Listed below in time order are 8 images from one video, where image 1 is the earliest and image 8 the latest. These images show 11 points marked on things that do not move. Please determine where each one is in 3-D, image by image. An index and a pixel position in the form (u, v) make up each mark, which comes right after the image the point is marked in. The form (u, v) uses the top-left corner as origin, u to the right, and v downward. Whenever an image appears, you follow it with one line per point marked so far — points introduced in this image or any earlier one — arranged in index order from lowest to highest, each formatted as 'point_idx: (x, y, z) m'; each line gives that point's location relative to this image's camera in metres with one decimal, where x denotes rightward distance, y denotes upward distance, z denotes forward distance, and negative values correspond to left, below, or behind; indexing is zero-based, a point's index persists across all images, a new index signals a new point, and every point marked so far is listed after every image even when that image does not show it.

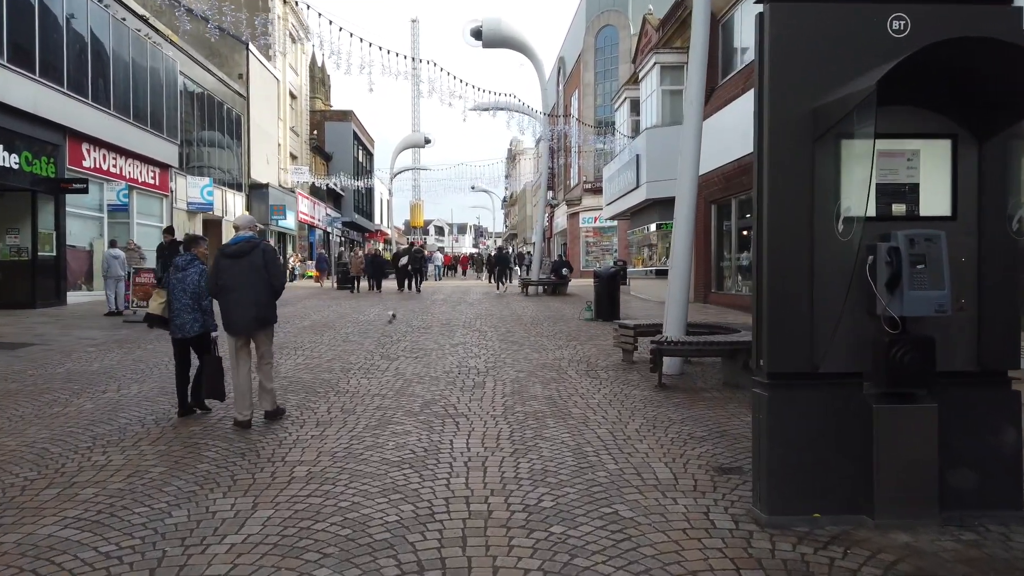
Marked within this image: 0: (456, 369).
0: (-0.7, -1.0, +9.0) m
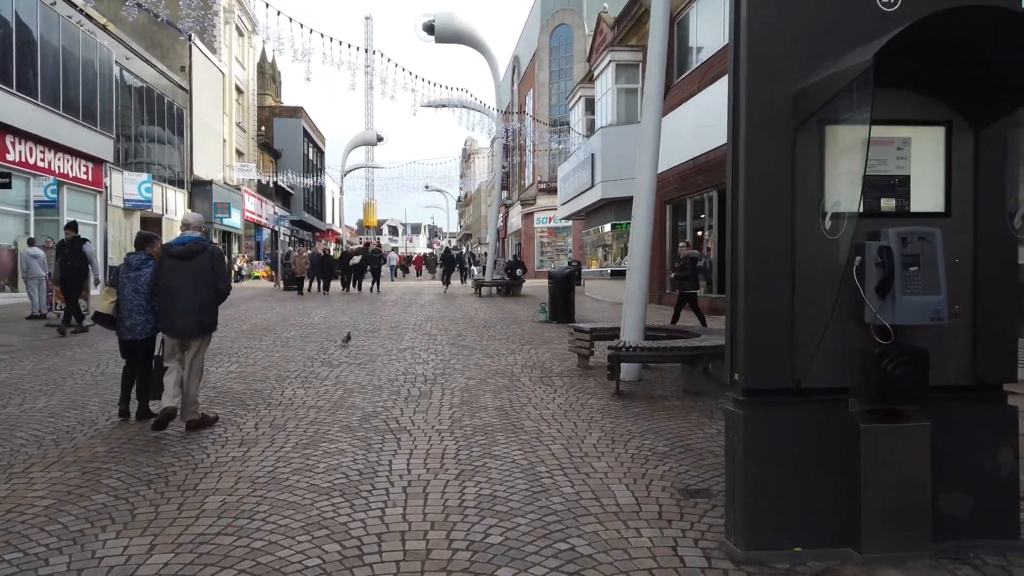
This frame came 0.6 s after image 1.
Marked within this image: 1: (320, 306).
0: (-1.3, -1.0, +8.5) m
1: (-4.9, -0.5, +19.2) m
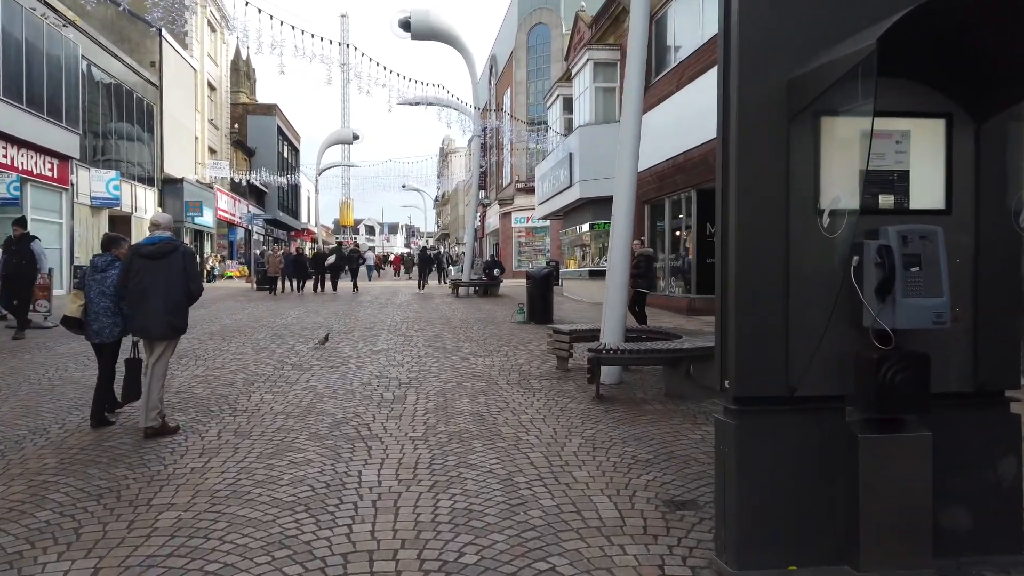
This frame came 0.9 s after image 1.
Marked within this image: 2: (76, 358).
0: (-1.5, -1.0, +8.2) m
1: (-5.5, -0.5, +18.8) m
2: (-5.8, -0.9, +10.0) m
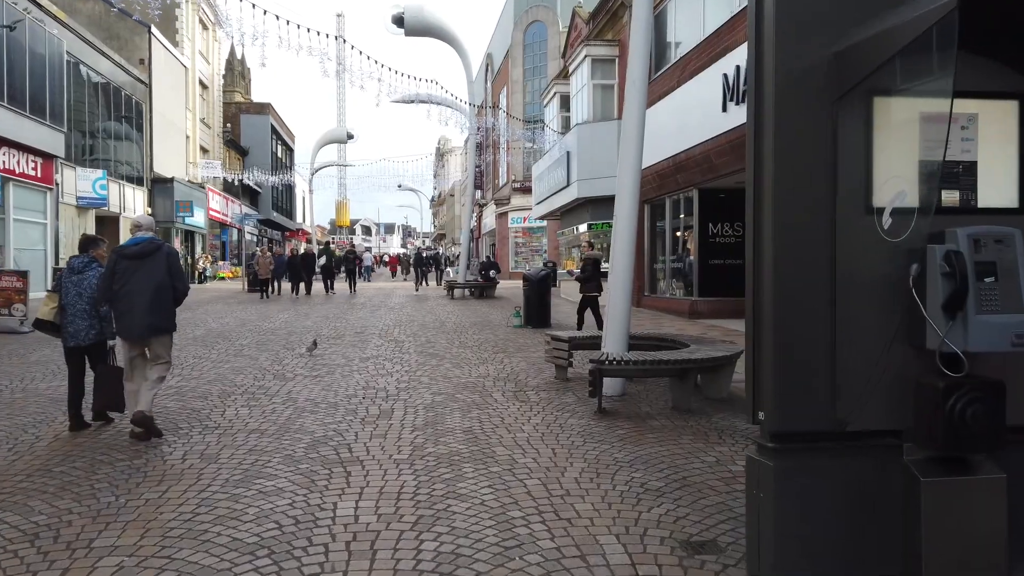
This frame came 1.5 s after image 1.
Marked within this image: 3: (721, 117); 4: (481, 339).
0: (-1.6, -1.1, +7.6) m
1: (-5.6, -0.5, +18.2) m
2: (-5.8, -1.0, +9.4) m
3: (+3.9, +3.2, +14.0) m
4: (-0.5, -0.8, +12.4) m
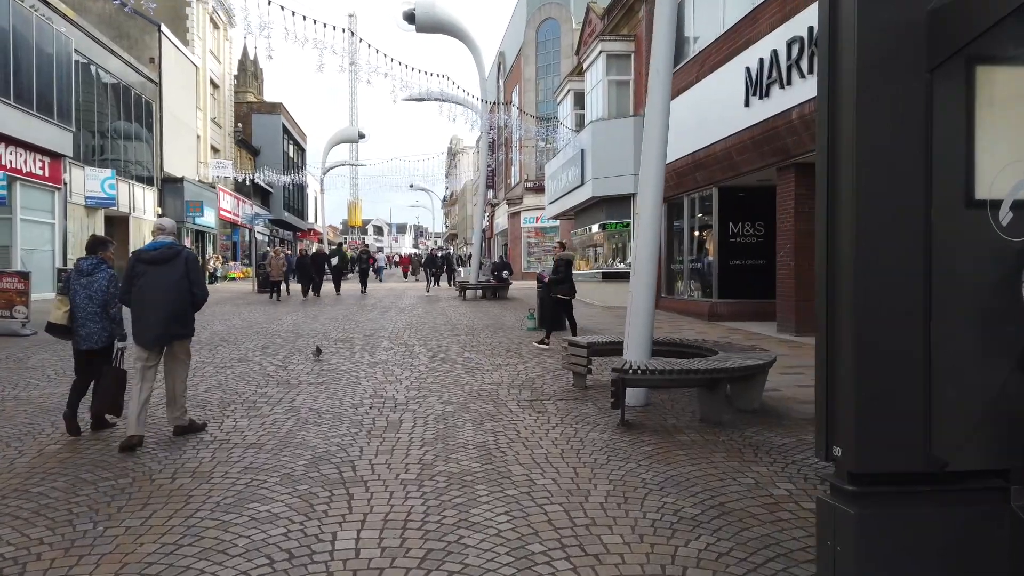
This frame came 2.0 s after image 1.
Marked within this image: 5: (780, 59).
0: (-1.4, -1.1, +7.2) m
1: (-5.3, -0.6, +17.9) m
2: (-5.7, -1.0, +9.0) m
3: (+4.2, +3.2, +13.5) m
4: (-0.3, -0.9, +11.9) m
5: (+4.3, +3.7, +12.1) m
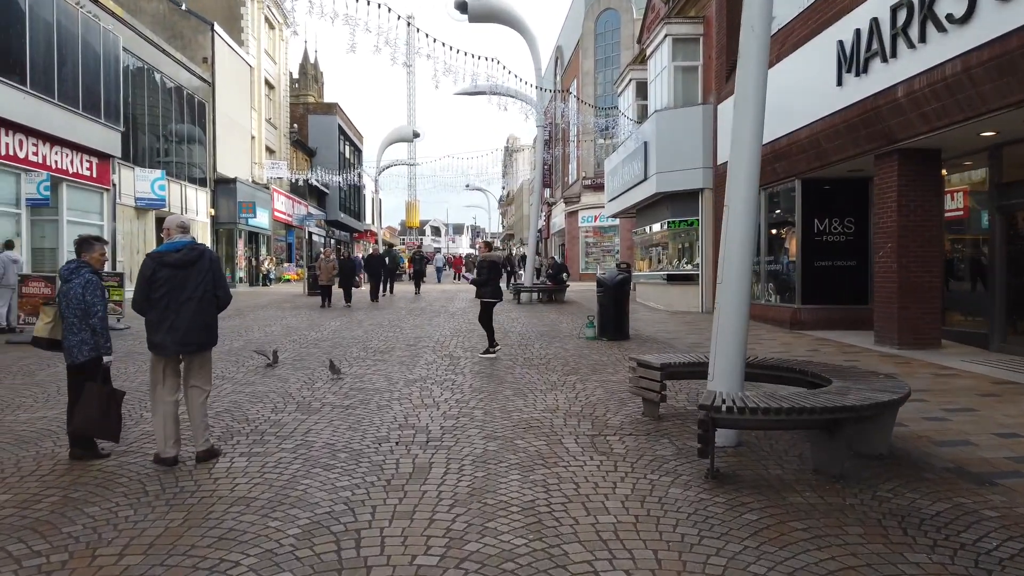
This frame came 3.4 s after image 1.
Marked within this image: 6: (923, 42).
0: (-1.0, -1.2, +6.0) m
1: (-4.0, -0.6, +16.9) m
2: (-5.0, -1.1, +8.1) m
3: (+5.1, +3.1, +11.8) m
4: (+0.5, -1.0, +10.6) m
5: (+5.1, +3.6, +10.4) m
6: (+5.2, +3.1, +9.6) m
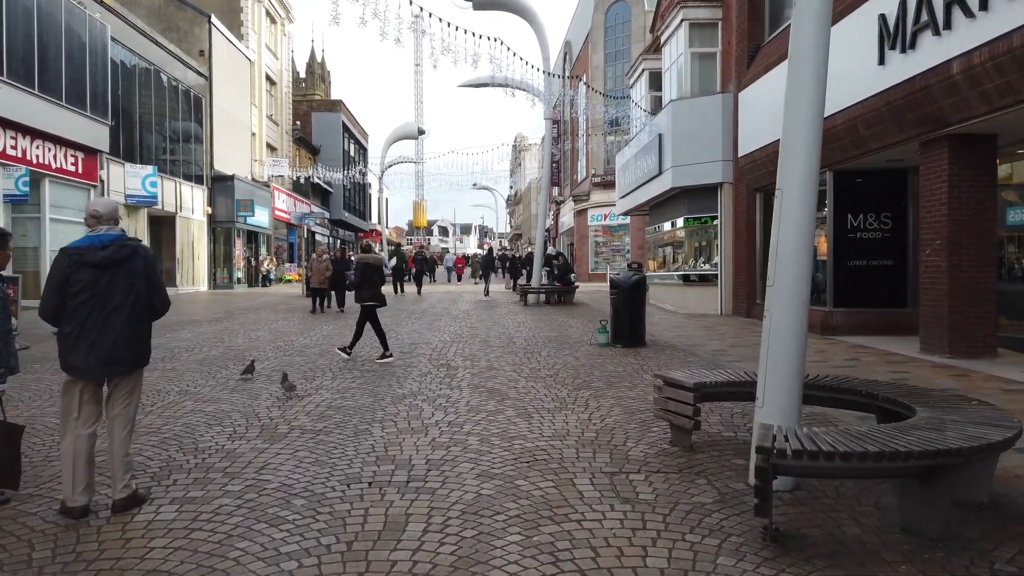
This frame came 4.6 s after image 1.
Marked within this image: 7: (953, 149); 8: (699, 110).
0: (-0.9, -1.2, +4.9) m
1: (-3.9, -0.7, +15.8) m
2: (-5.0, -1.1, +7.1) m
3: (+5.2, +3.1, +10.6) m
4: (+0.6, -1.0, +9.5) m
5: (+5.2, +3.6, +9.3) m
6: (+5.3, +3.1, +8.4) m
7: (+5.8, +1.8, +9.8) m
8: (+4.3, +4.1, +17.5) m
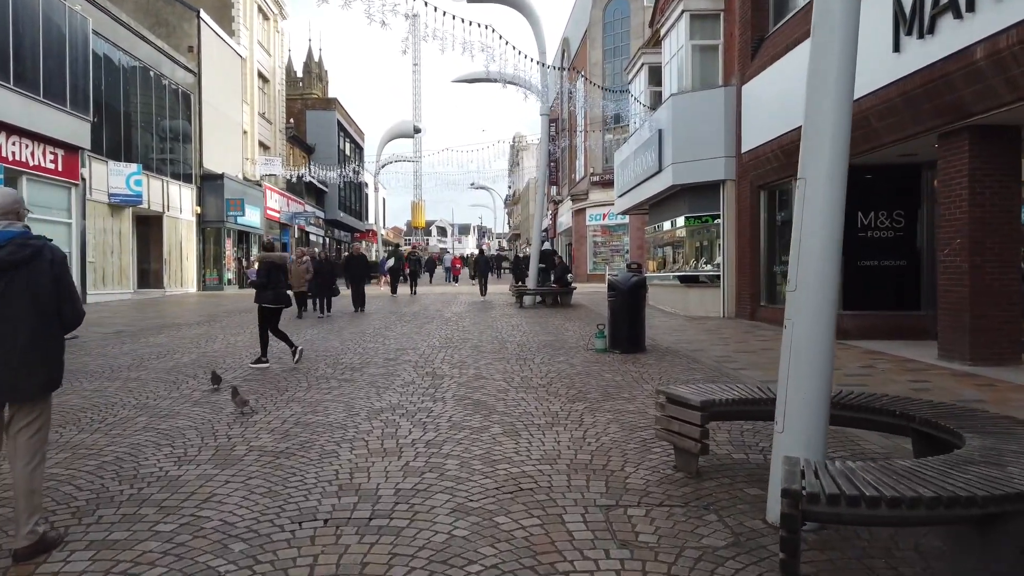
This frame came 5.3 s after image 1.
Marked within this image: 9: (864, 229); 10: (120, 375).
0: (-1.1, -1.2, +4.2) m
1: (-4.0, -0.7, +15.2) m
2: (-5.1, -1.1, +6.4) m
3: (+5.0, +3.0, +10.0) m
4: (+0.5, -1.0, +8.9) m
5: (+5.1, +3.6, +8.6) m
6: (+5.2, +3.1, +7.7) m
7: (+5.6, +1.8, +9.2) m
8: (+4.2, +4.1, +16.9) m
9: (+5.6, +0.9, +12.0) m
10: (-4.6, -1.0, +8.7) m
